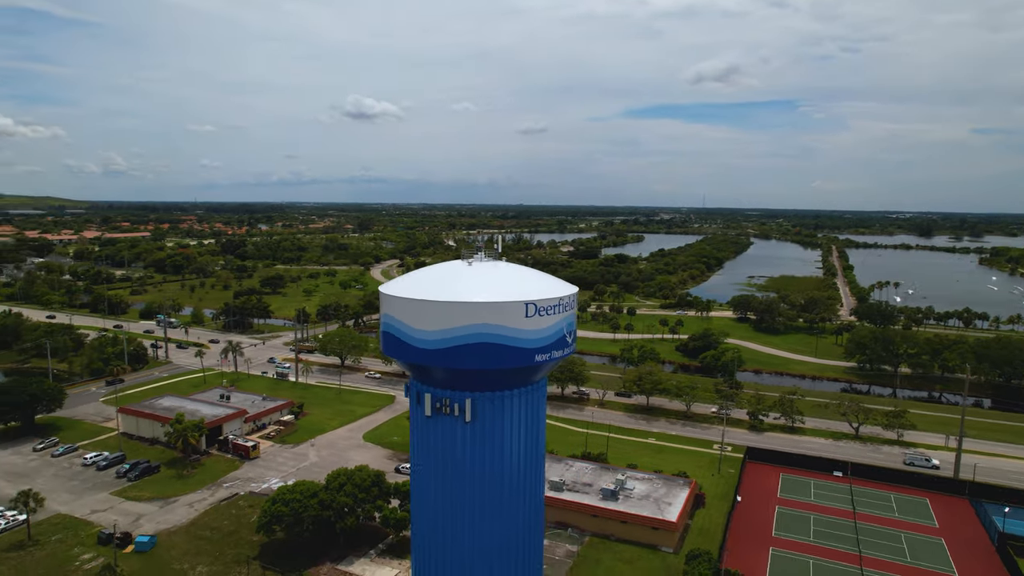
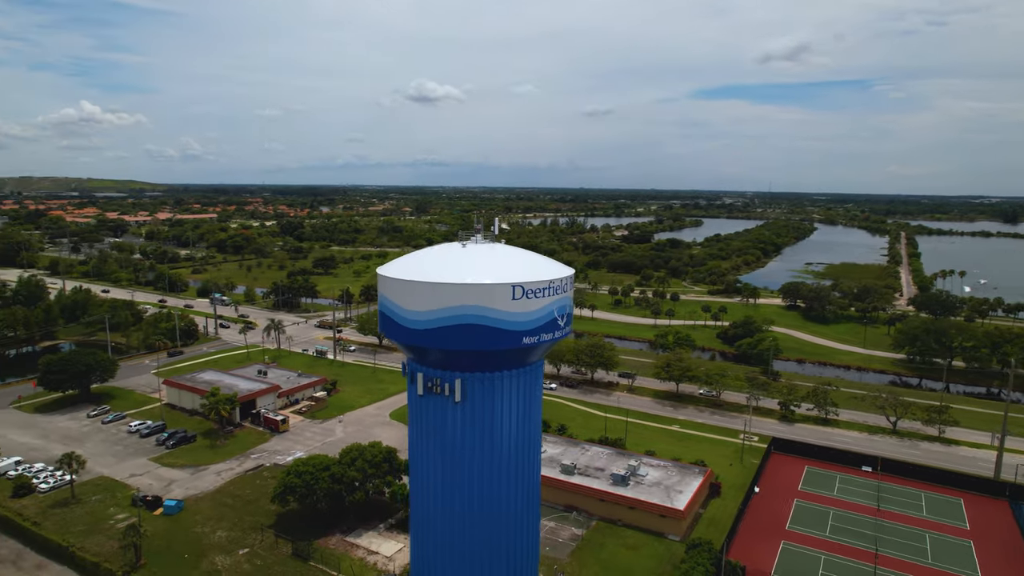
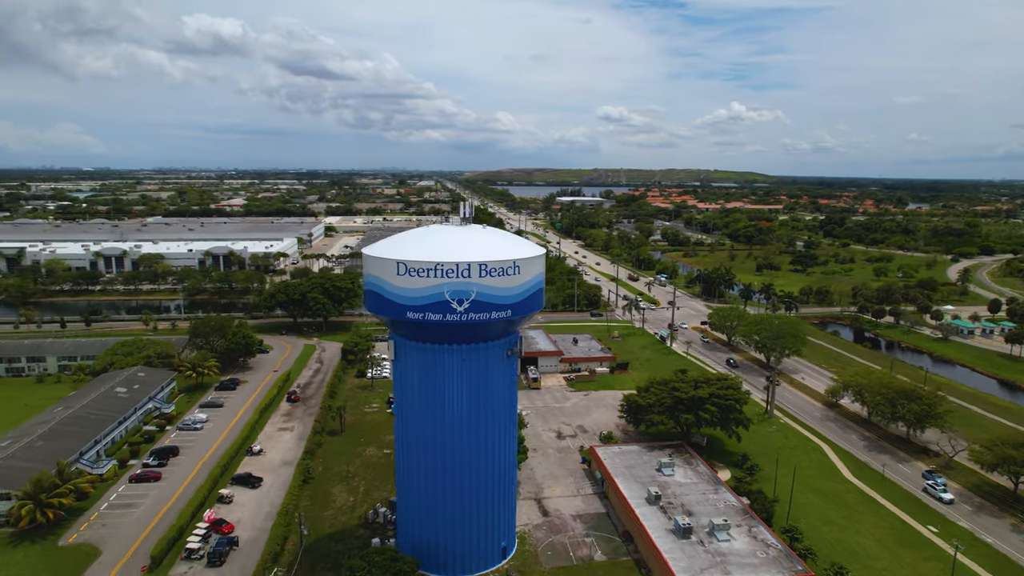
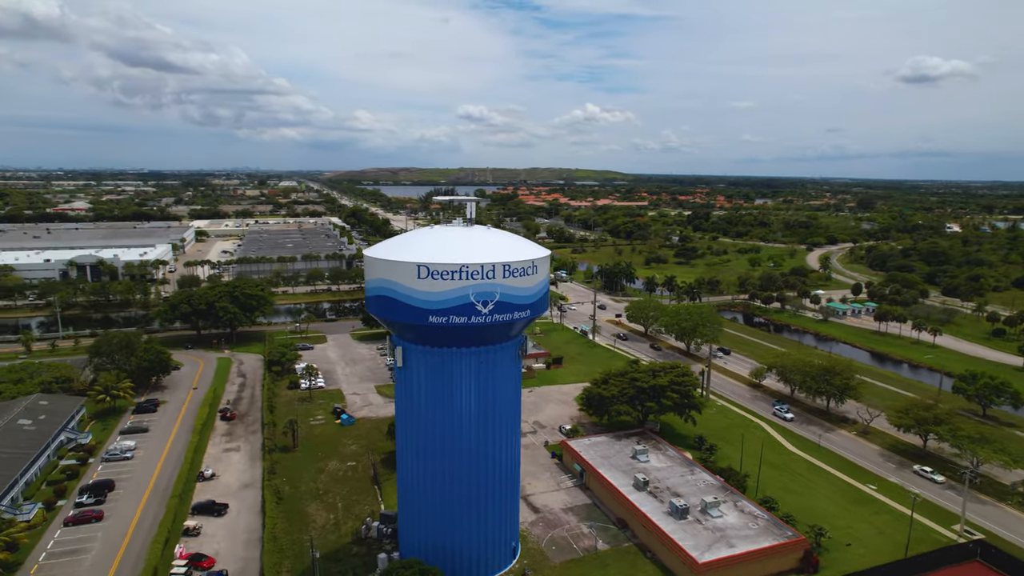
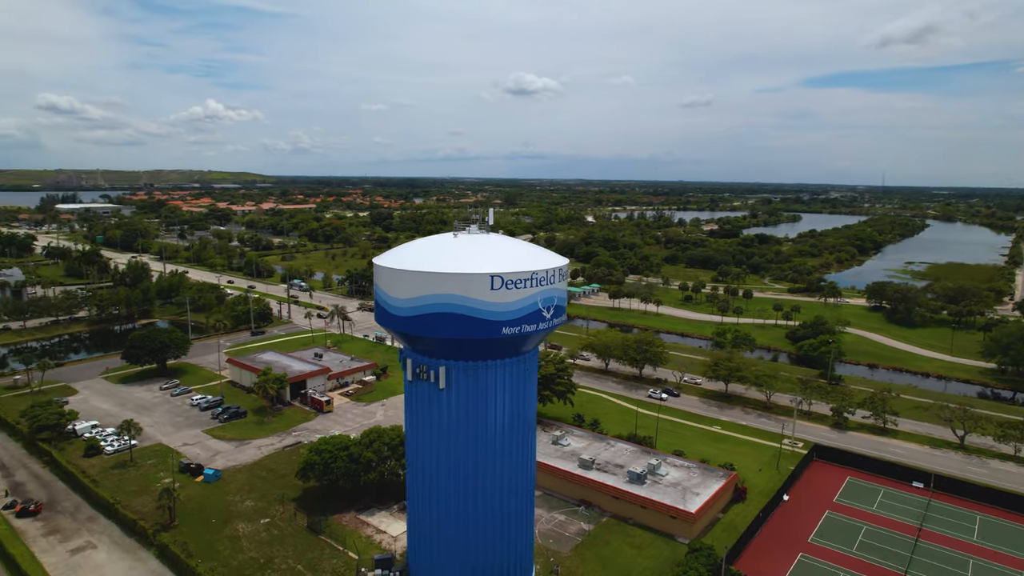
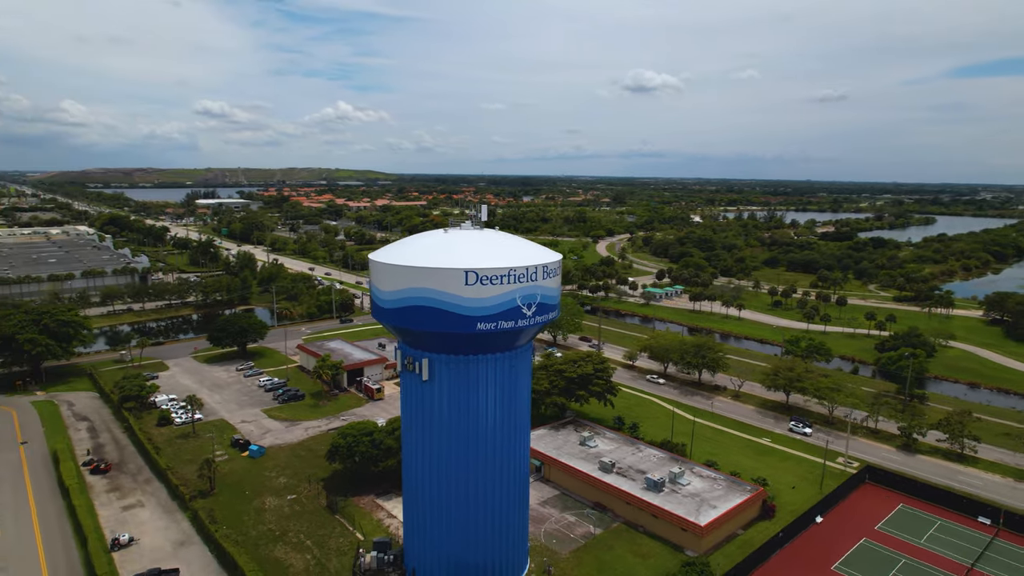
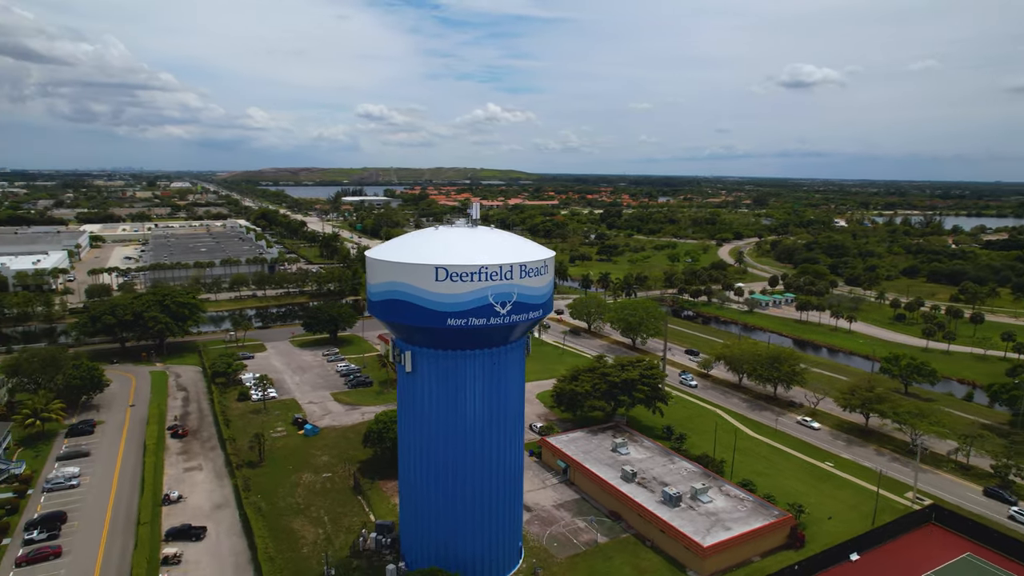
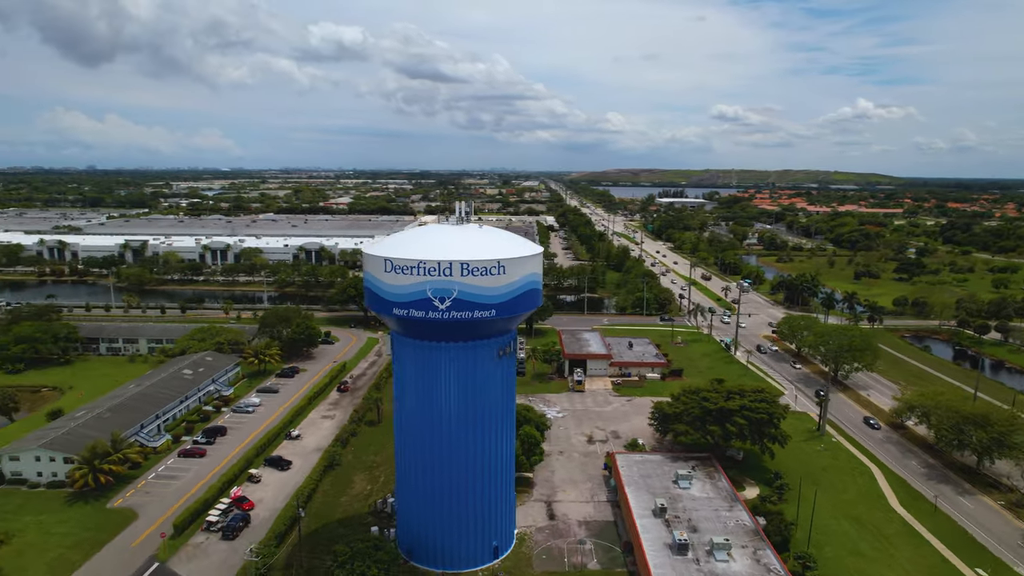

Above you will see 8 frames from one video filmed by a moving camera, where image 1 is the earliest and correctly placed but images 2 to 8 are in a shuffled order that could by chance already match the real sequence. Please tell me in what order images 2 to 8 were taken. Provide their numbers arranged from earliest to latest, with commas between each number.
2, 5, 6, 7, 4, 3, 8
